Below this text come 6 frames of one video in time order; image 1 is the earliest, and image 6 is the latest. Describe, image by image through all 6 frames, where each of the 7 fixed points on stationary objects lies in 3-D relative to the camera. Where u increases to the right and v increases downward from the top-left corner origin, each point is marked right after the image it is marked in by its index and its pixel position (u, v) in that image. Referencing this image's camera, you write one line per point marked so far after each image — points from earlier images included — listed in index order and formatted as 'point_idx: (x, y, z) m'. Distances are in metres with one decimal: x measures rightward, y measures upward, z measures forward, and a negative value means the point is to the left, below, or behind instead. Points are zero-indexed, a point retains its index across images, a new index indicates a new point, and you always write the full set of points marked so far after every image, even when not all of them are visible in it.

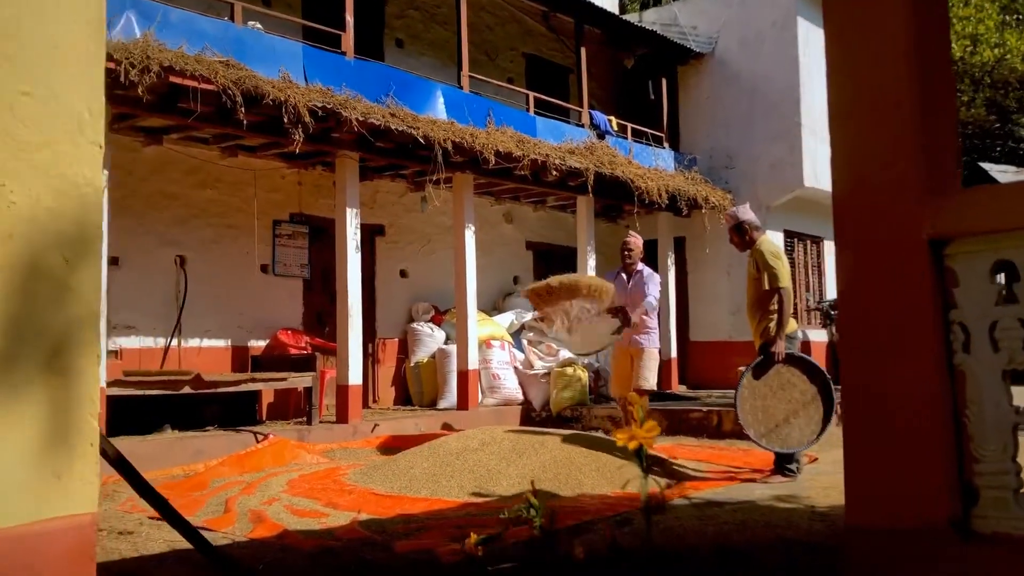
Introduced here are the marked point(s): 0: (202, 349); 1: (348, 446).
0: (-2.7, -0.5, +7.9) m
1: (-1.3, -1.3, +7.4) m
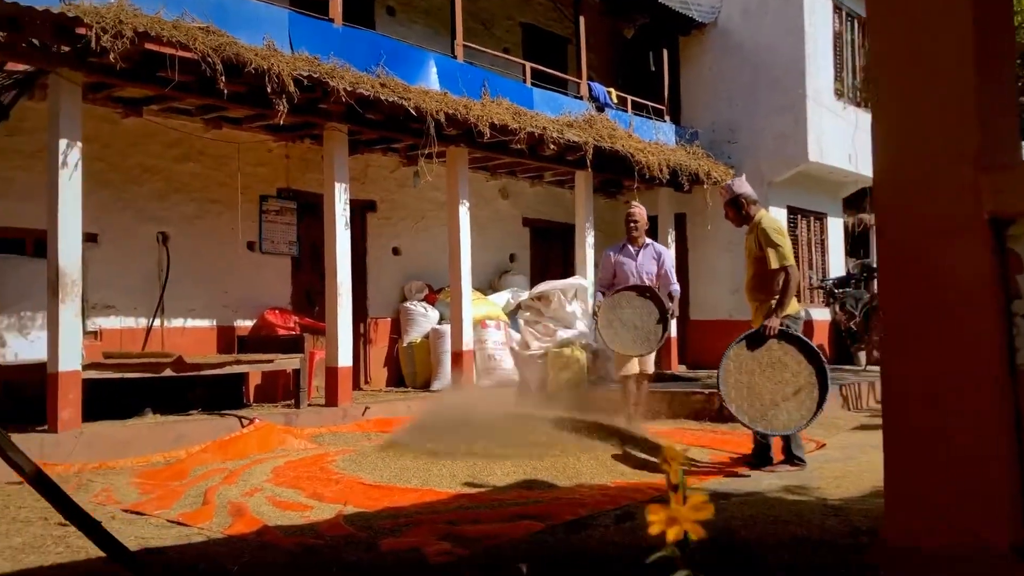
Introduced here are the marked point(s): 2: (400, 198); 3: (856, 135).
0: (-2.7, -0.3, +7.7) m
1: (-1.4, -1.1, +7.1) m
2: (-1.2, +0.9, +9.6) m
3: (+4.6, +2.0, +12.1) m
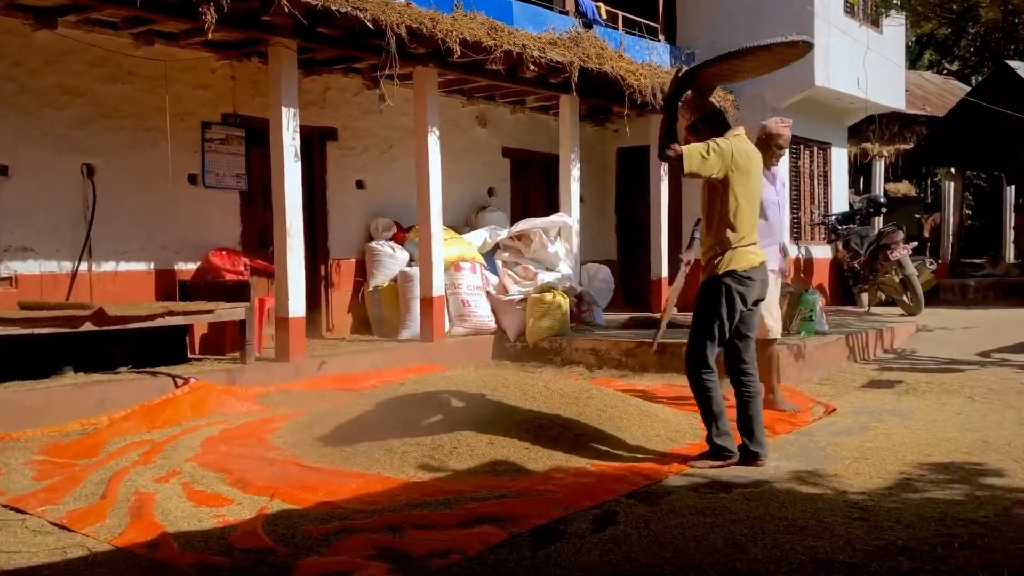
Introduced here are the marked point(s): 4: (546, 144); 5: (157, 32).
0: (-2.9, +0.1, +6.8) m
1: (-1.6, -0.7, +6.4) m
2: (-1.4, +1.5, +8.6) m
3: (+4.3, +2.8, +11.1) m
4: (+0.4, +1.7, +10.8) m
5: (-2.6, +1.8, +6.6) m
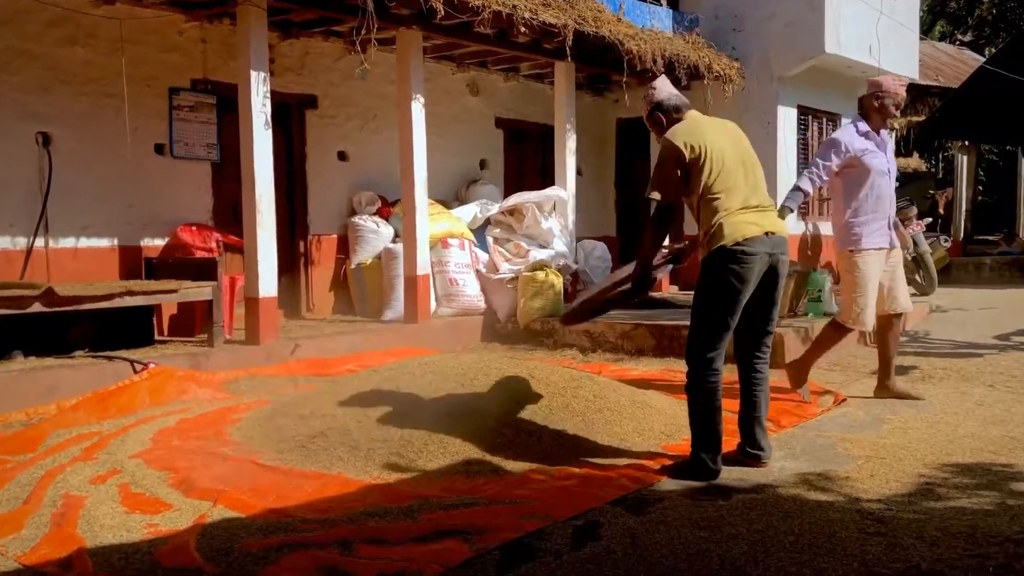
0: (-3.0, +0.3, +6.4) m
1: (-1.7, -0.6, +5.9) m
2: (-1.5, +1.7, +8.1) m
3: (+4.2, +3.1, +10.6) m
4: (+0.3, +1.9, +10.3) m
5: (-2.6, +2.0, +6.1) m
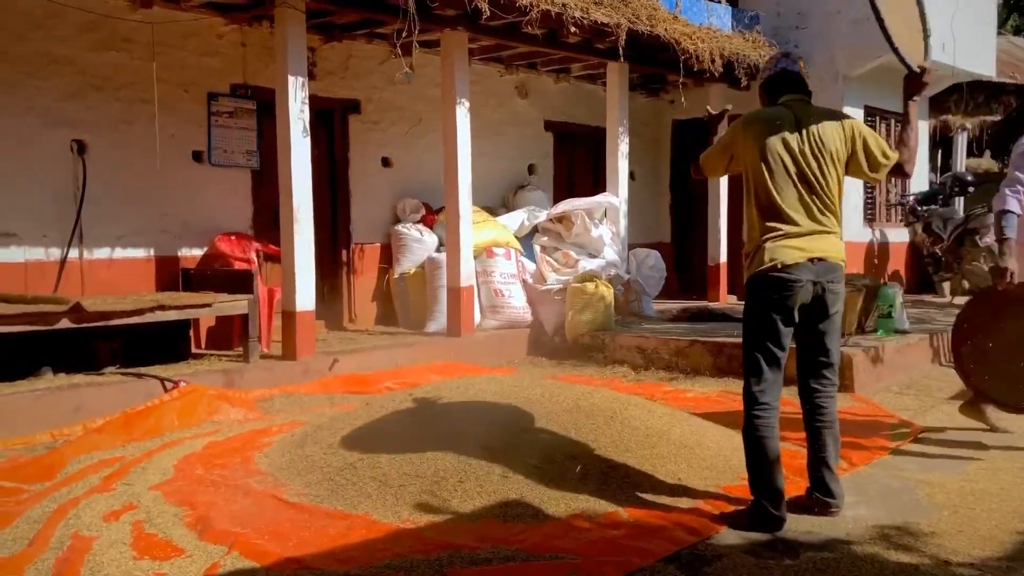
0: (-2.7, +0.2, +6.2) m
1: (-1.4, -0.7, +5.7) m
2: (-1.0, +1.6, +7.9) m
3: (+4.8, +2.9, +10.0) m
4: (+0.9, +1.9, +9.9) m
5: (-2.3, +1.9, +5.9) m
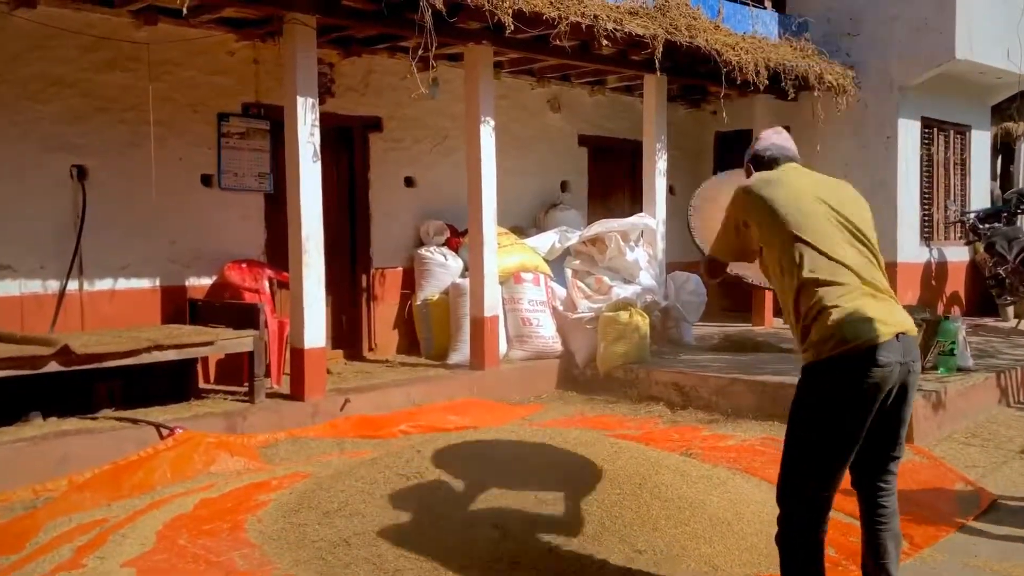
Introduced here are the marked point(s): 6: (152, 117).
0: (-2.5, 0.0, +5.9) m
1: (-1.2, -0.9, +5.3) m
2: (-0.8, +1.4, +7.5) m
3: (+5.2, +2.7, +9.3) m
4: (+1.2, +1.6, +9.4) m
5: (-2.2, +1.7, +5.6) m
6: (-2.4, +1.1, +6.0) m
